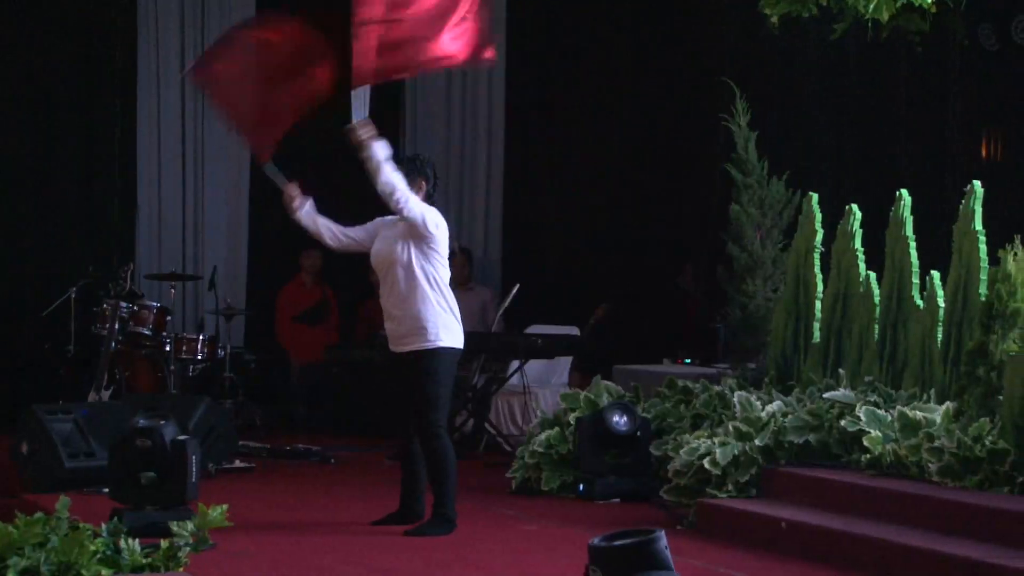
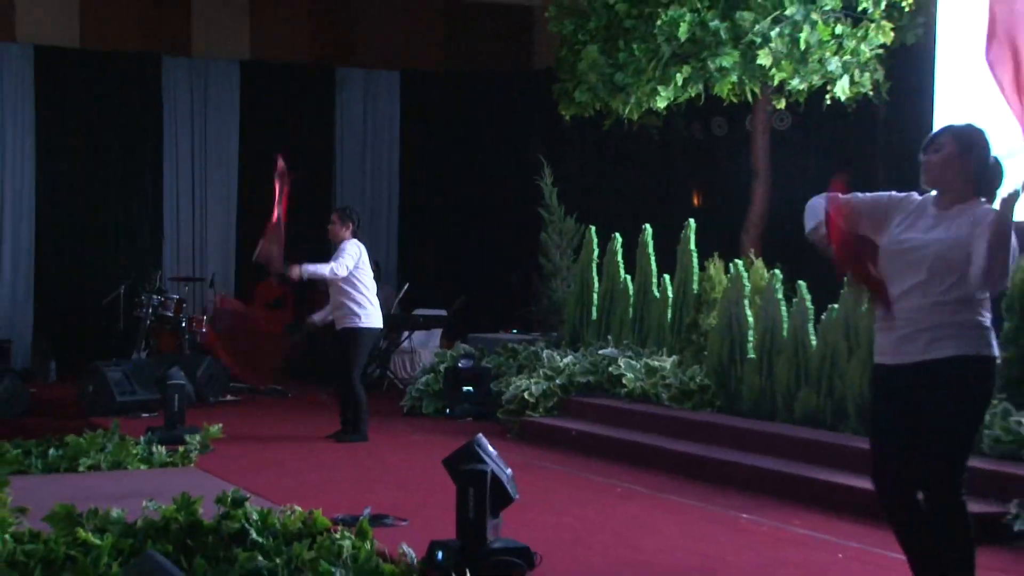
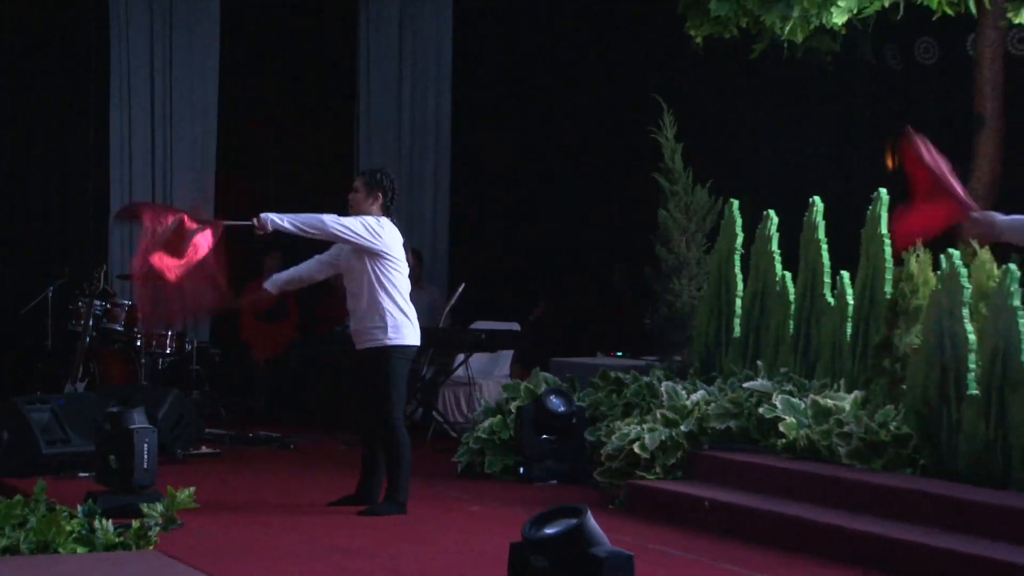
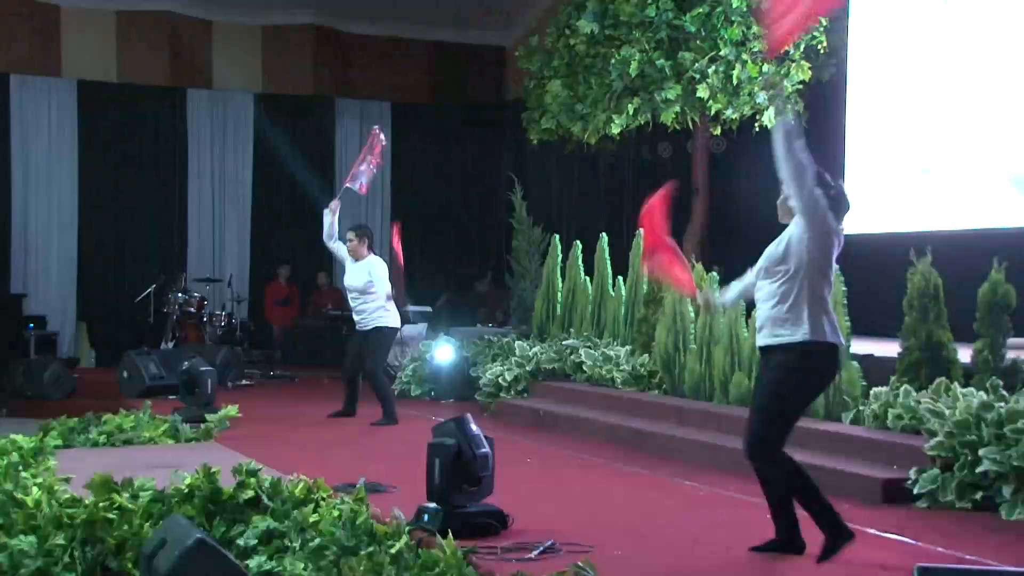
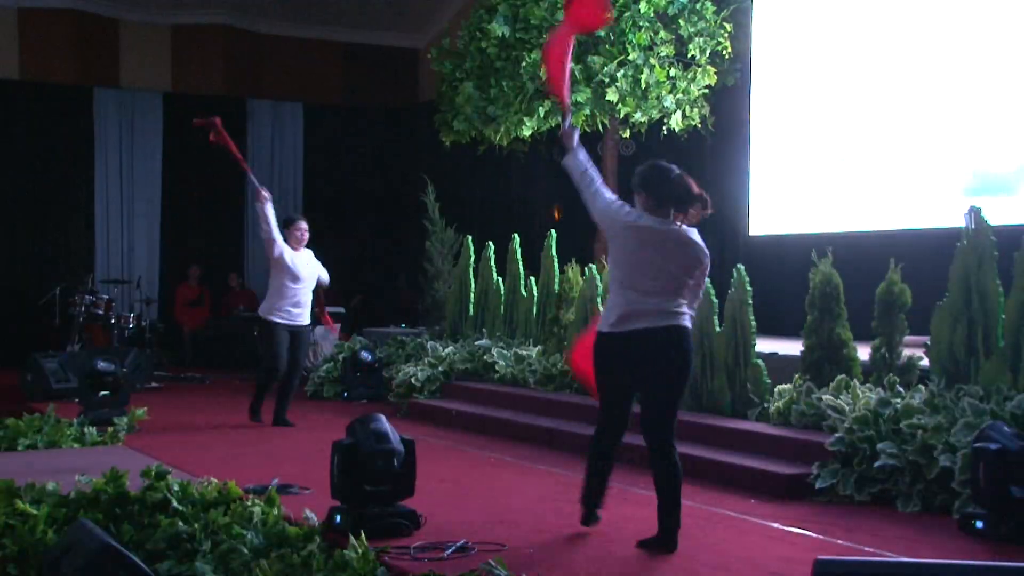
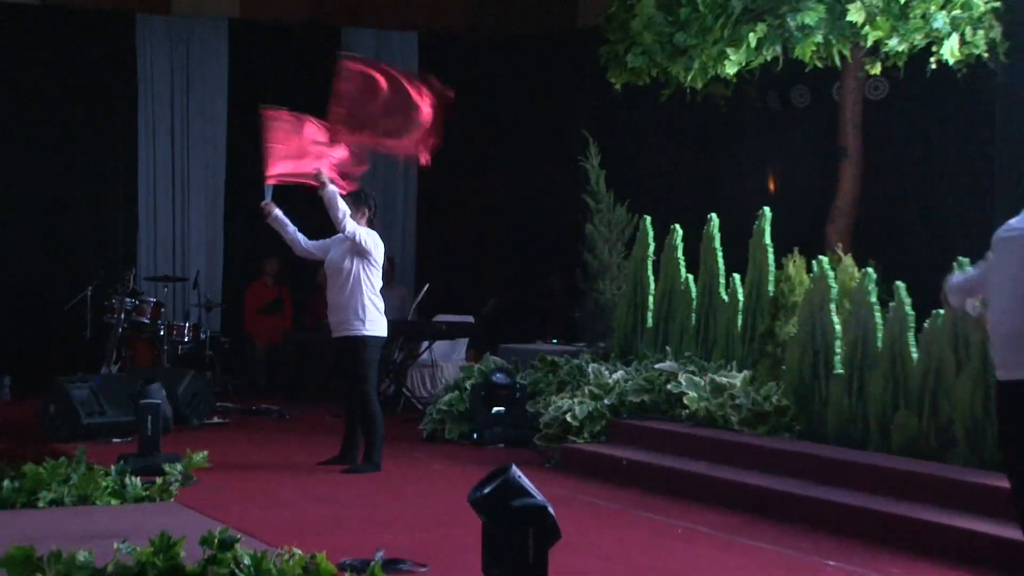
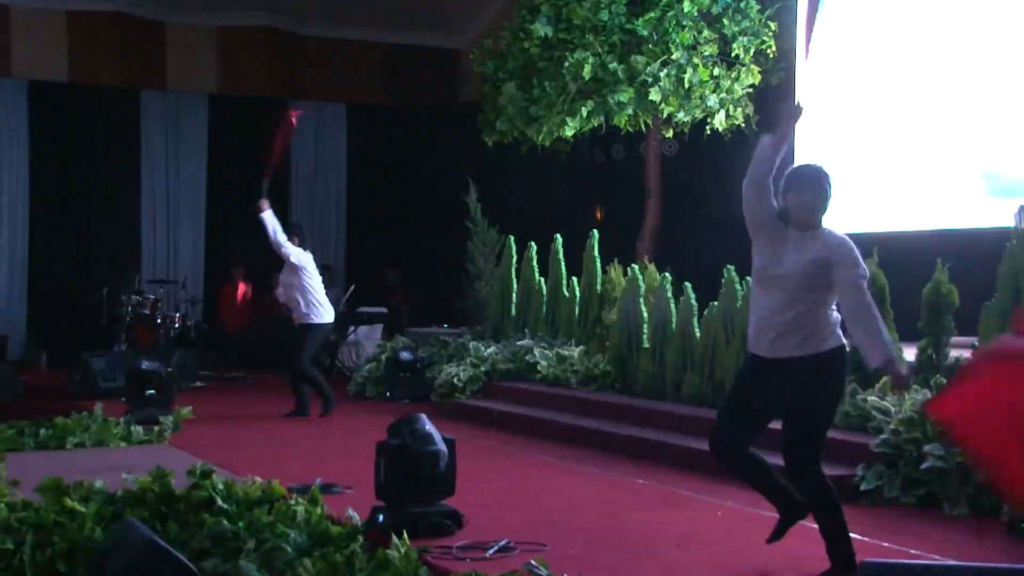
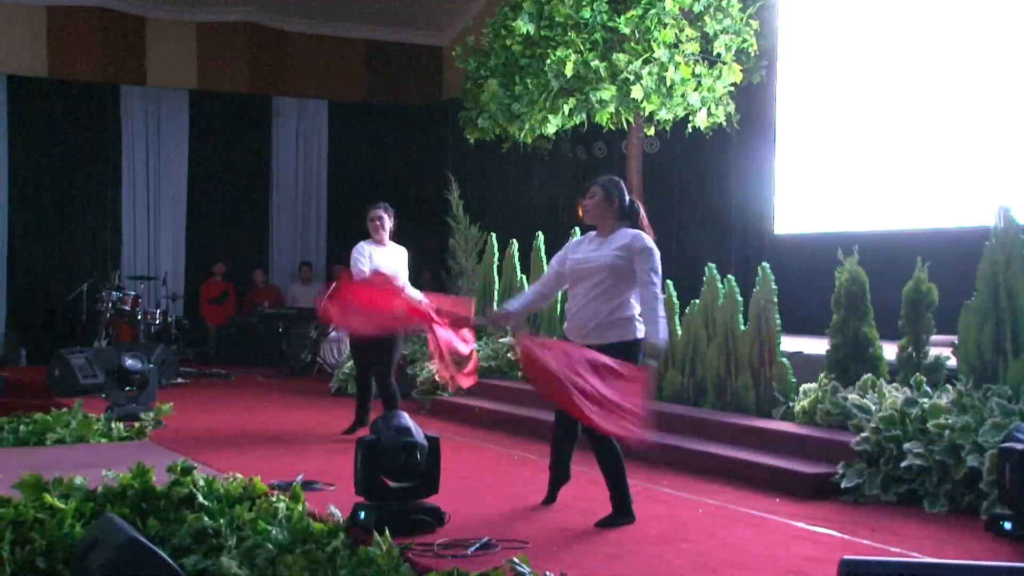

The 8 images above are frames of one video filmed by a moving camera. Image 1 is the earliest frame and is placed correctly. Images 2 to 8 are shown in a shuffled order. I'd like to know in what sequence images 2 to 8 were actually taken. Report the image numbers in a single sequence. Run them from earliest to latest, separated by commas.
3, 6, 2, 4, 7, 5, 8
